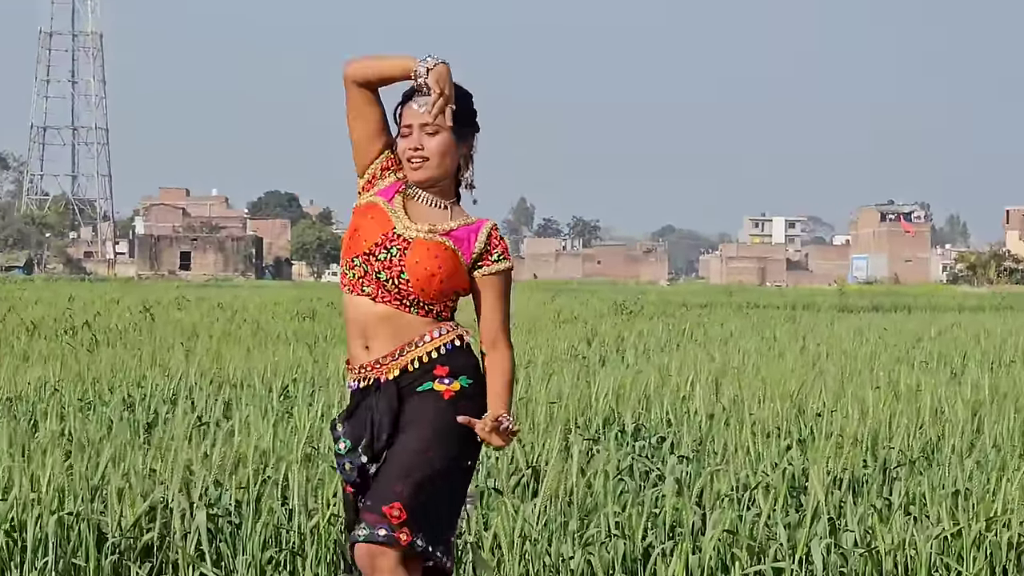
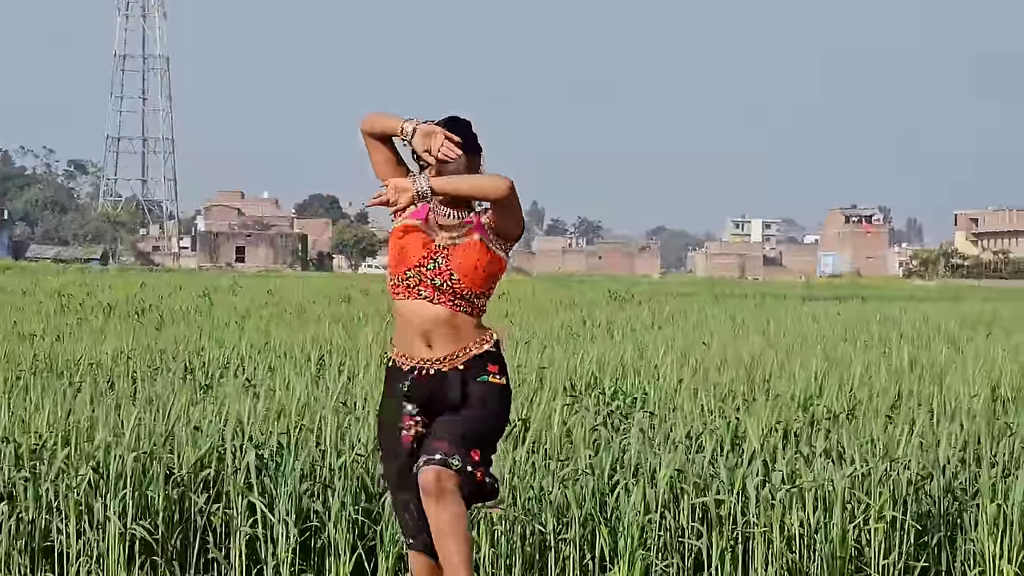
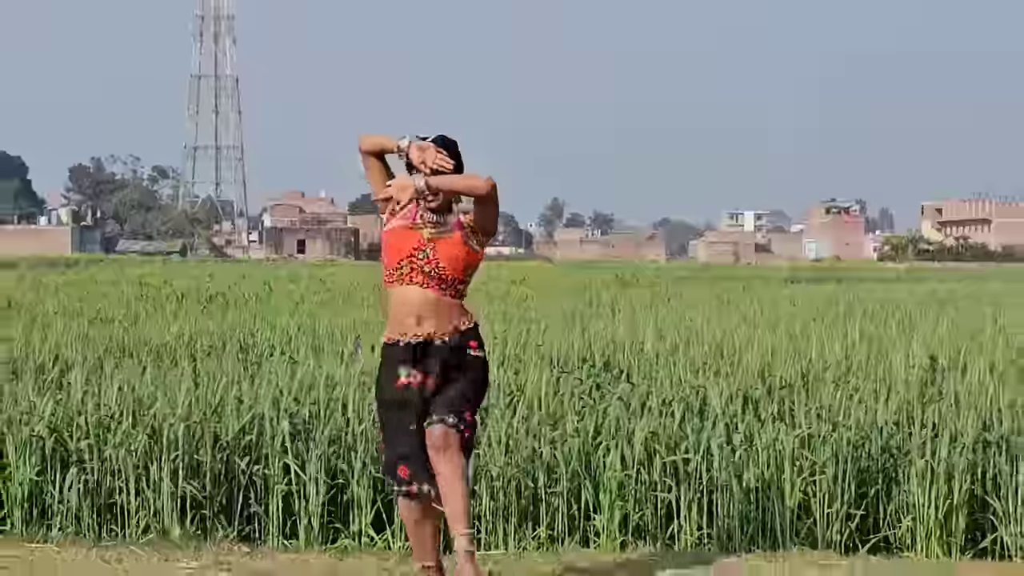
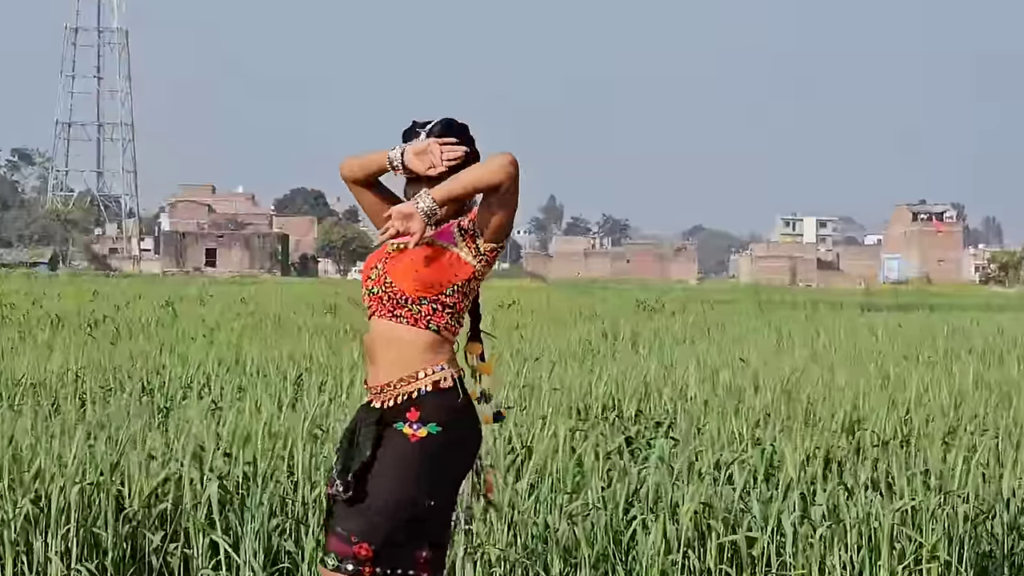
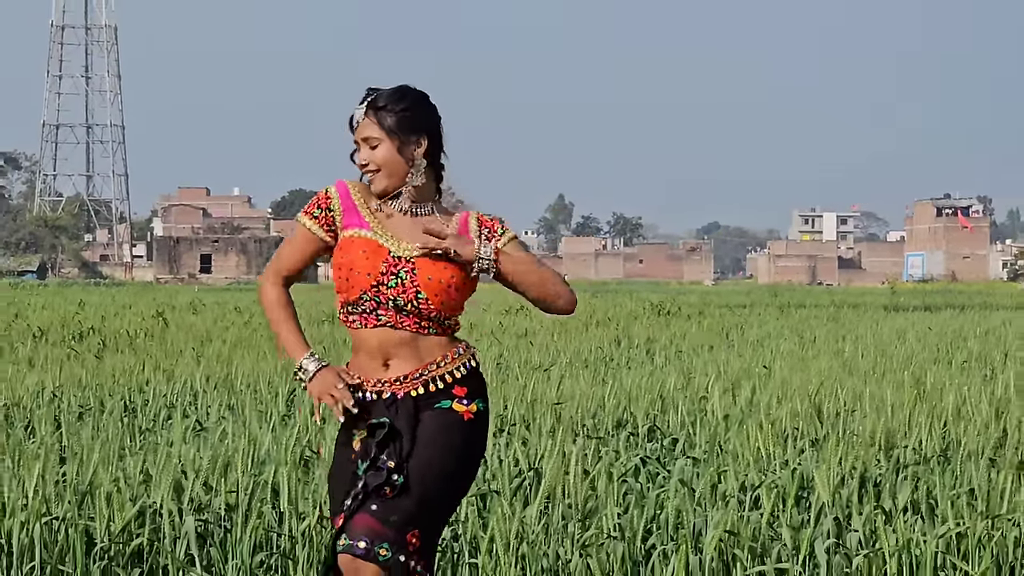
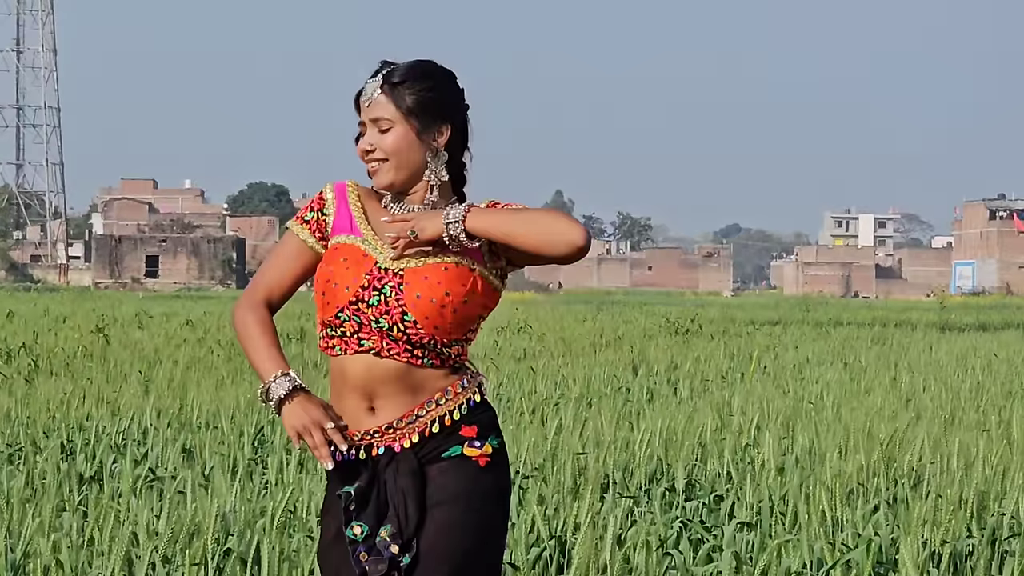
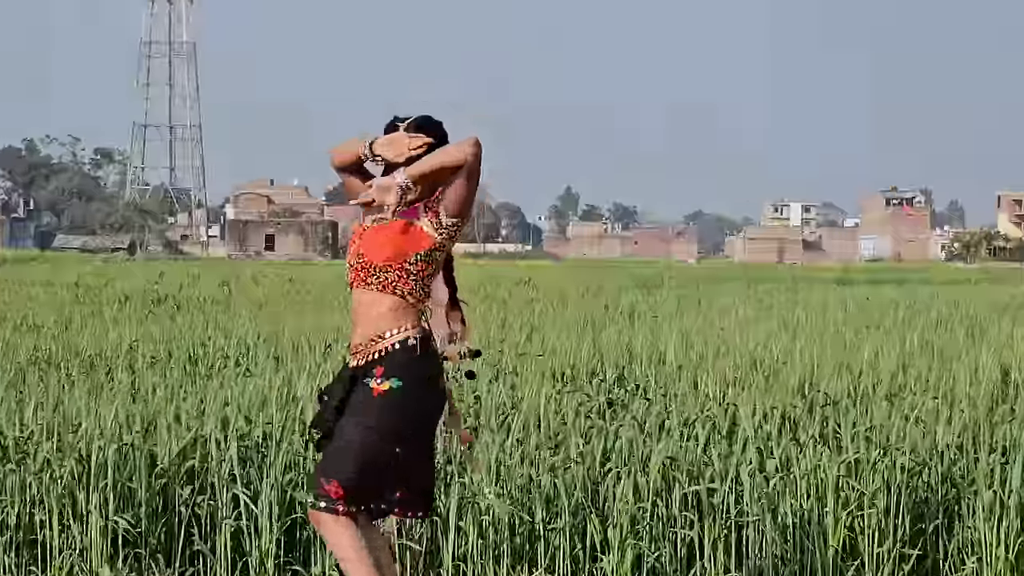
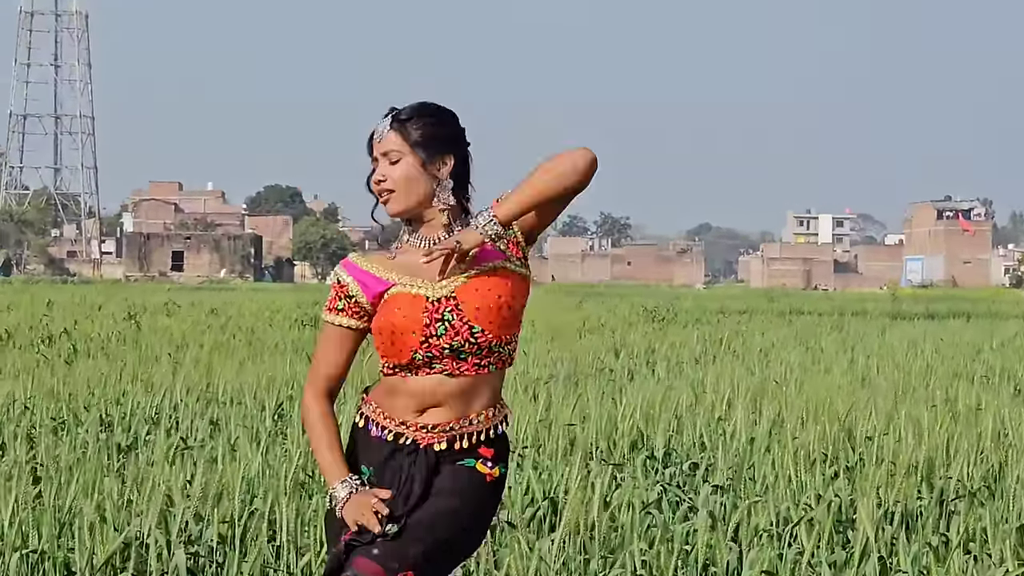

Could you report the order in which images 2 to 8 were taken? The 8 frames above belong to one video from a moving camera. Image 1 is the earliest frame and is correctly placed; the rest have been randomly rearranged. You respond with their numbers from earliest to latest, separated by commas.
8, 6, 5, 7, 3, 4, 2
